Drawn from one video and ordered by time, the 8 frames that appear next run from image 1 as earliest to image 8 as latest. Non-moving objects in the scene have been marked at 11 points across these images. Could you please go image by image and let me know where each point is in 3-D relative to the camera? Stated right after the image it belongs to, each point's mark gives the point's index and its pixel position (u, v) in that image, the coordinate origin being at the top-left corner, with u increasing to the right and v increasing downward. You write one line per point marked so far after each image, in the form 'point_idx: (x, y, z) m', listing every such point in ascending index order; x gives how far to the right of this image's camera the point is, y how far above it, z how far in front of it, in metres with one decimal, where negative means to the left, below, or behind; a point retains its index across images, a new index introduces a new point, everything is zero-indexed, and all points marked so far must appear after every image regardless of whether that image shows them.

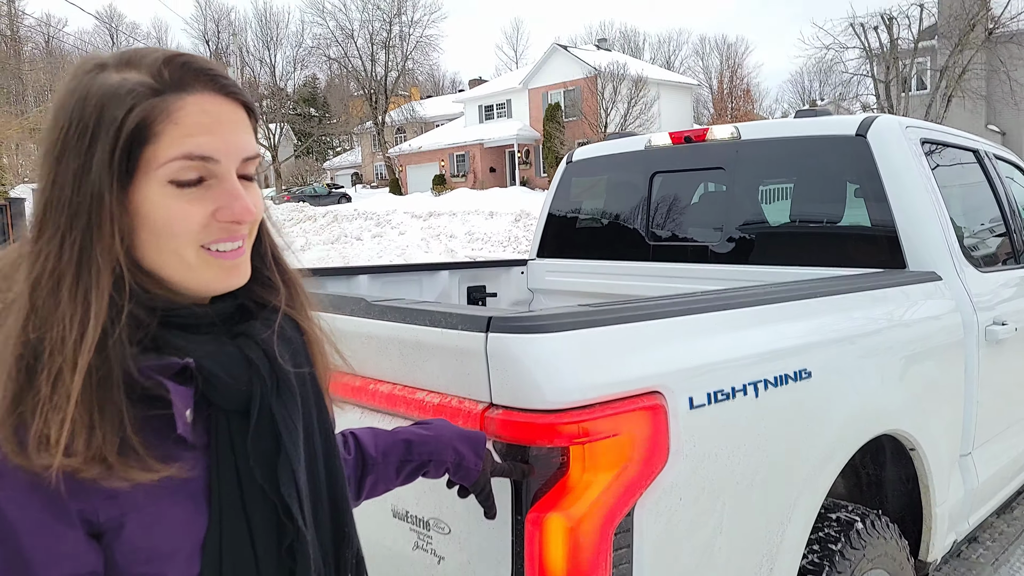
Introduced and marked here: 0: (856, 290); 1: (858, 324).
0: (+1.1, 0.0, +2.4) m
1: (+1.1, -0.1, +2.3) m
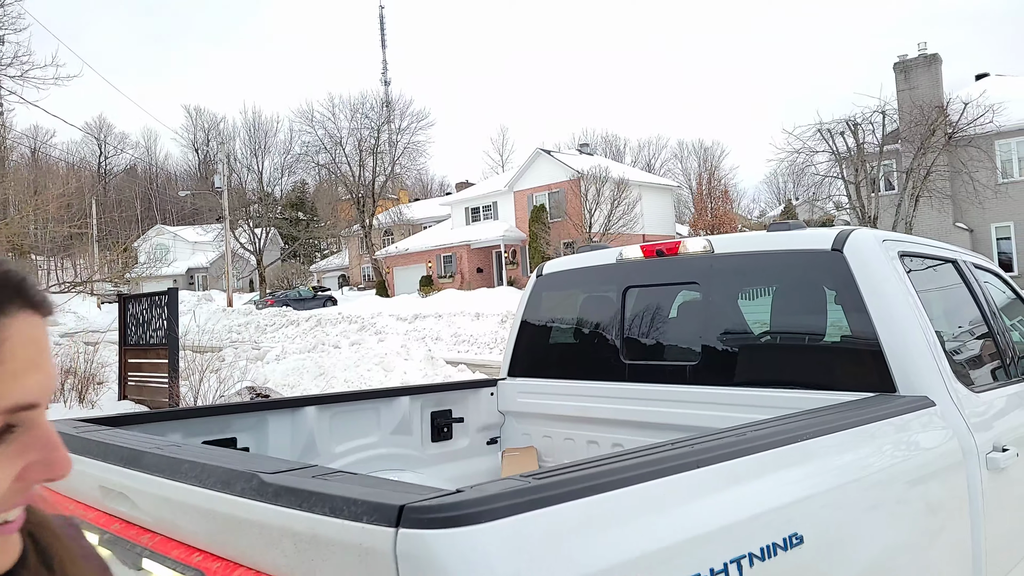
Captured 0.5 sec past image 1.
0: (+1.0, -0.4, +2.2) m
1: (+0.9, -0.5, +2.0) m
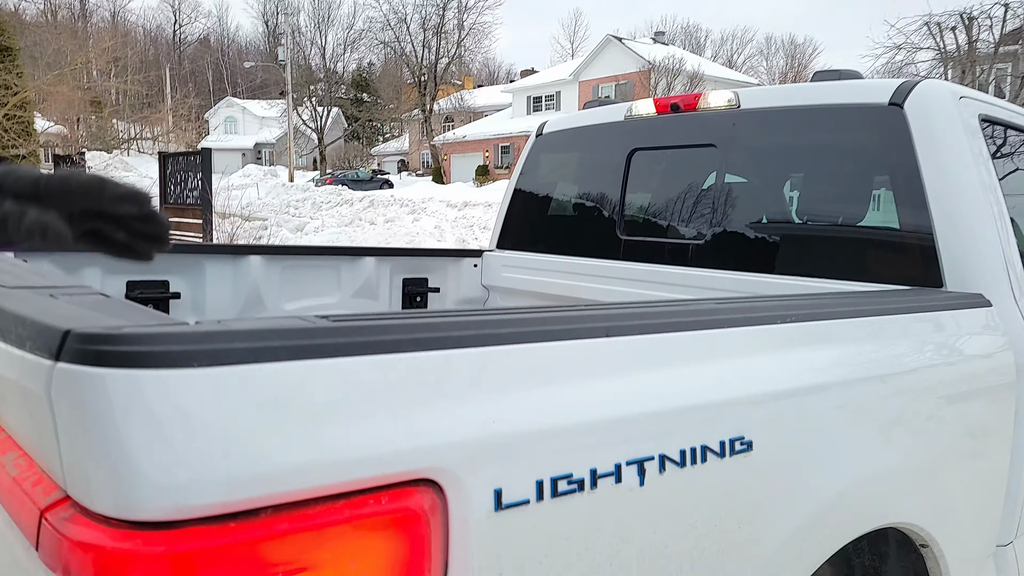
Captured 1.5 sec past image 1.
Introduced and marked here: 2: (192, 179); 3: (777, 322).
0: (+0.8, -0.1, +1.7) m
1: (+0.7, -0.2, +1.6) m
2: (-4.5, +1.5, +10.4) m
3: (+0.5, -0.1, +1.5) m
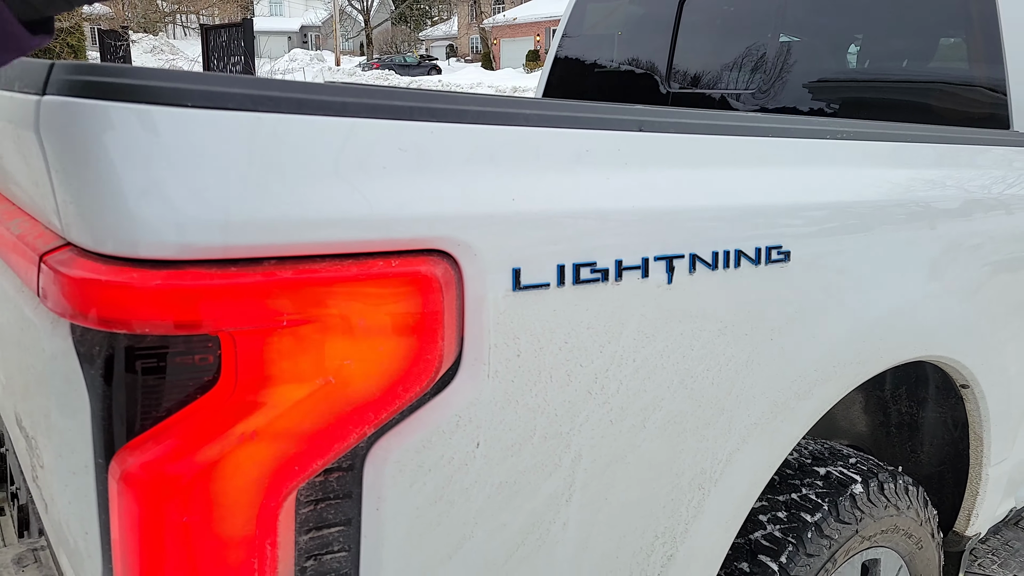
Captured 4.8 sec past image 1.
0: (+0.8, +0.3, +1.5) m
1: (+0.8, +0.2, +1.5) m
2: (-3.8, +3.2, +10.3) m
3: (+0.6, +0.3, +1.3) m
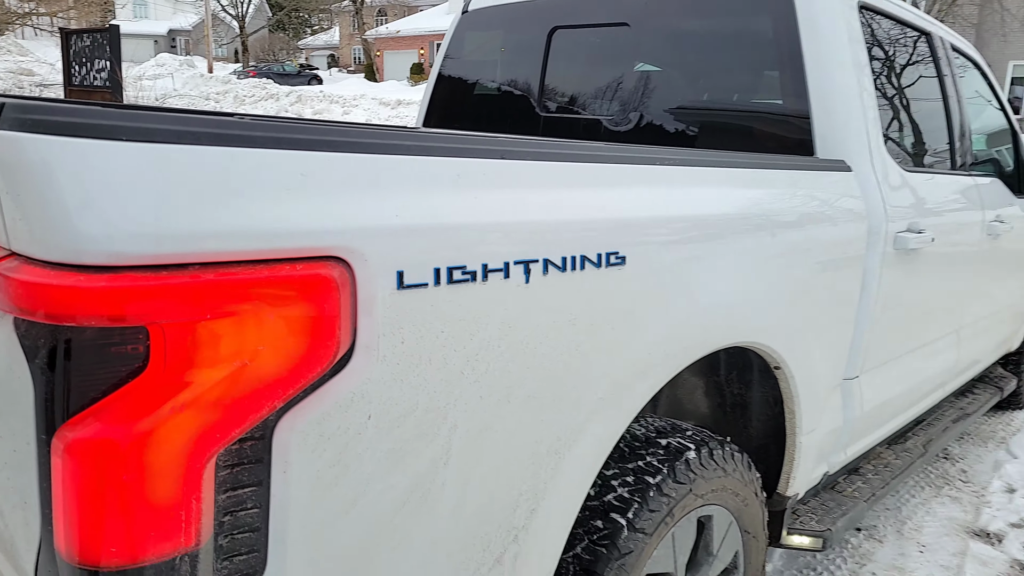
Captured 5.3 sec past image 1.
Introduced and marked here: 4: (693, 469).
0: (+0.6, +0.3, +1.9) m
1: (+0.5, +0.2, +1.8) m
2: (-5.4, +3.0, +9.8) m
3: (+0.3, +0.3, +1.6) m
4: (+0.5, -0.5, +1.9) m
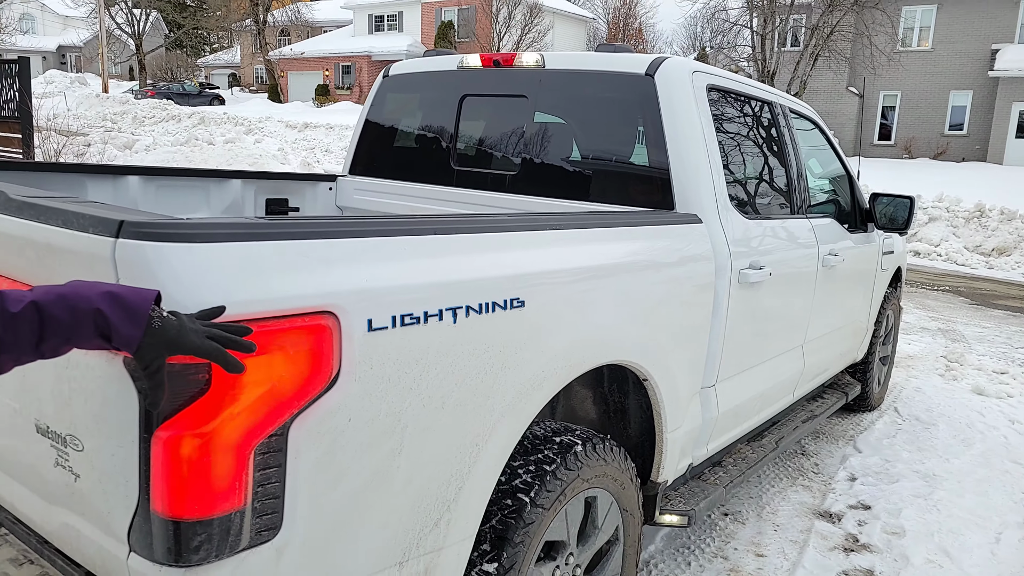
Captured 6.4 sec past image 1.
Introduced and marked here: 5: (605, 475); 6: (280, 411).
0: (+0.3, +0.2, +2.5) m
1: (+0.3, +0.1, +2.4) m
2: (-6.6, +2.6, +9.8) m
3: (+0.1, +0.2, +2.2) m
4: (+0.2, -0.6, +2.4) m
5: (+0.3, -0.6, +2.6) m
6: (-0.5, -0.2, +1.5) m
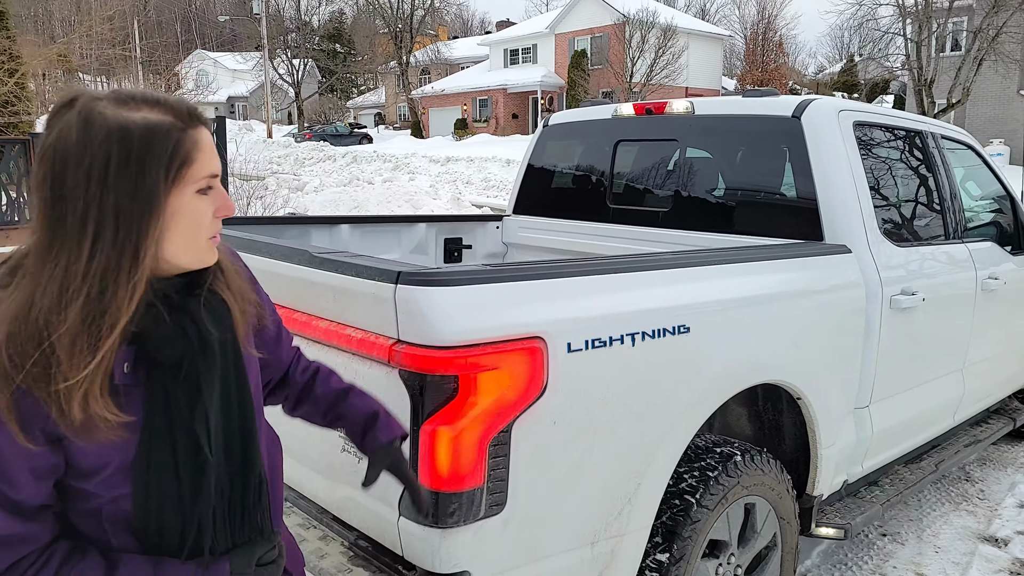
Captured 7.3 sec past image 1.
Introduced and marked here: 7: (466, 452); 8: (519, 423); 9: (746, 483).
0: (+0.9, +0.1, +2.8) m
1: (+0.9, 0.0, +2.7) m
2: (-4.6, +2.1, +11.3) m
3: (+0.7, +0.1, +2.6) m
4: (+0.8, -0.7, +2.7) m
5: (+1.0, -0.7, +2.8) m
6: (0.0, -0.3, +1.9) m
7: (-0.1, -0.4, +1.9) m
8: (0.0, -0.4, +2.0) m
9: (+0.9, -0.7, +2.7) m
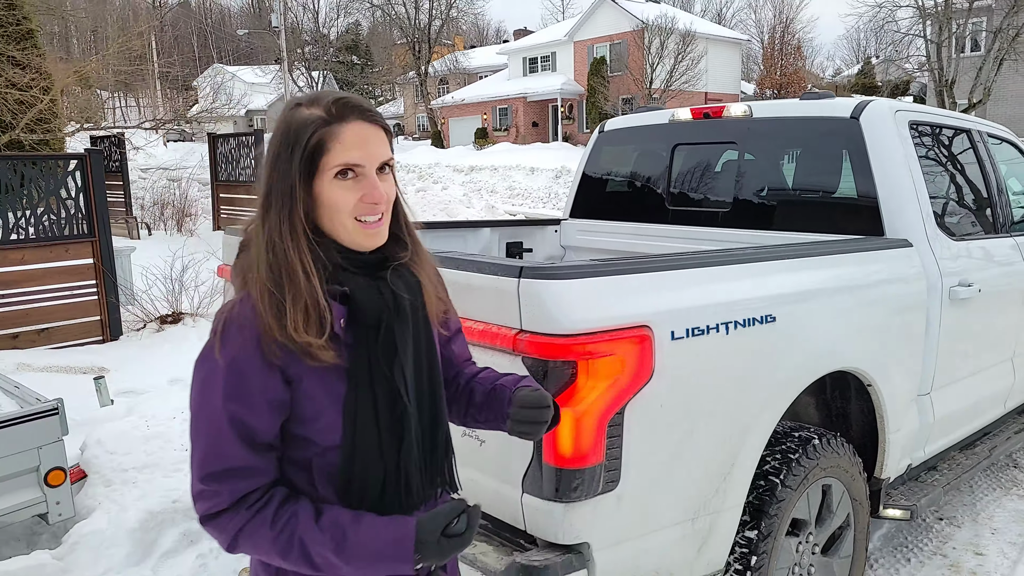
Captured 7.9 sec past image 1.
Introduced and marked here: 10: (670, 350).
0: (+1.3, +0.1, +3.0) m
1: (+1.2, 0.0, +2.8) m
2: (-4.1, +2.0, +11.6) m
3: (+1.0, +0.1, +2.7) m
4: (+1.2, -0.6, +2.9) m
5: (+1.3, -0.7, +3.0) m
6: (+0.3, -0.3, +2.1) m
7: (+0.2, -0.4, +2.1) m
8: (+0.3, -0.3, +2.1) m
9: (+1.2, -0.7, +2.9) m
10: (+0.5, -0.2, +2.2) m
